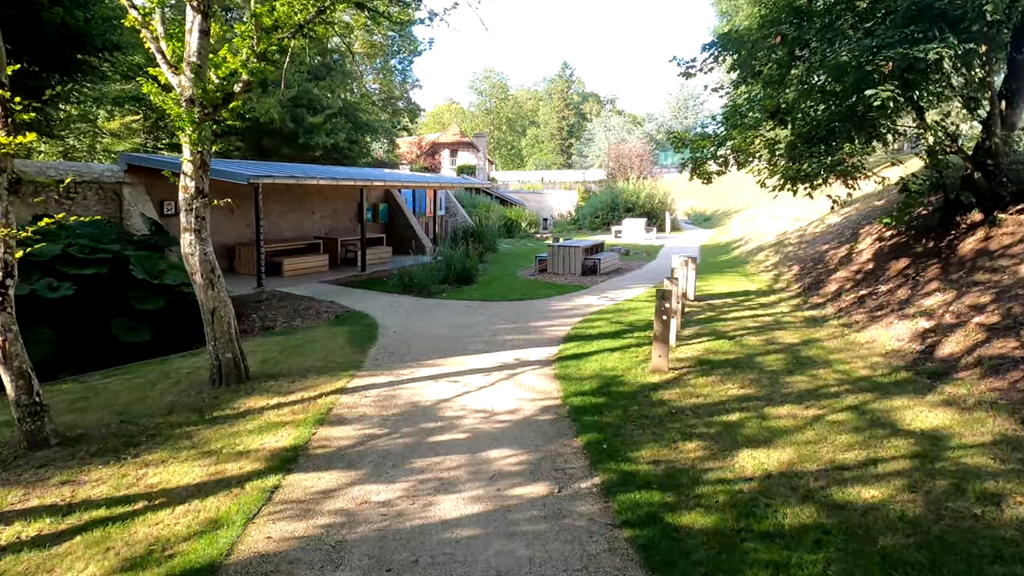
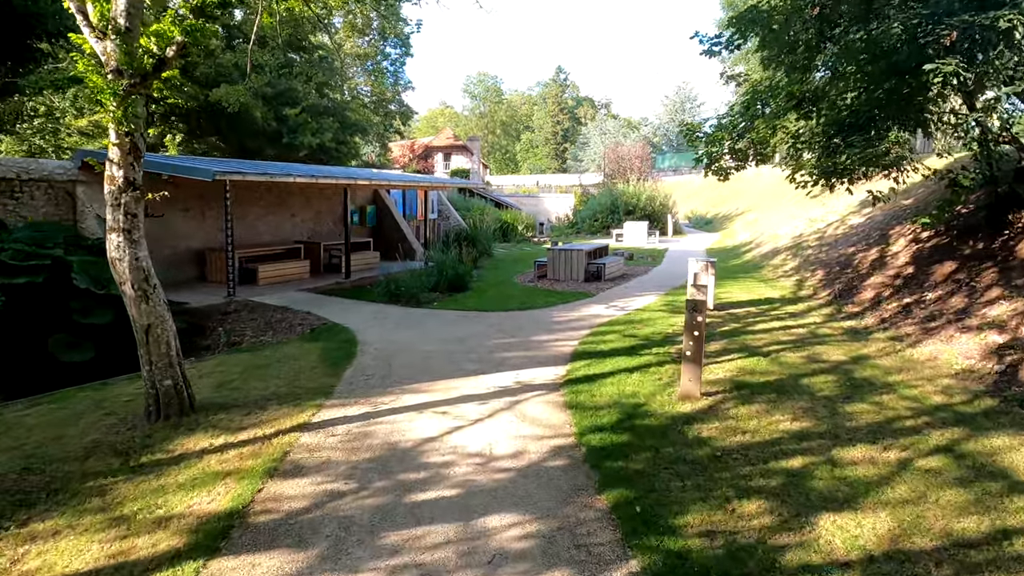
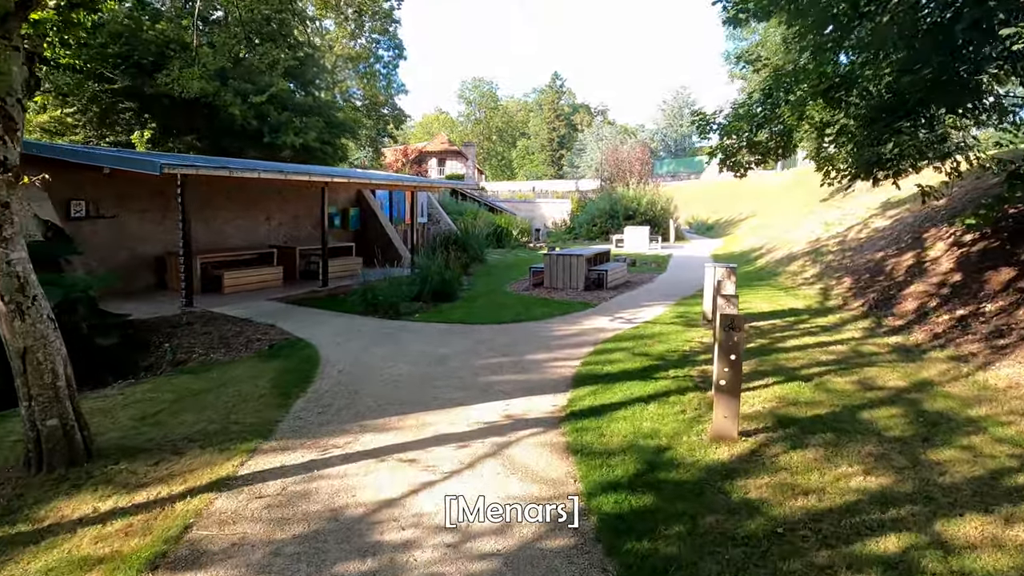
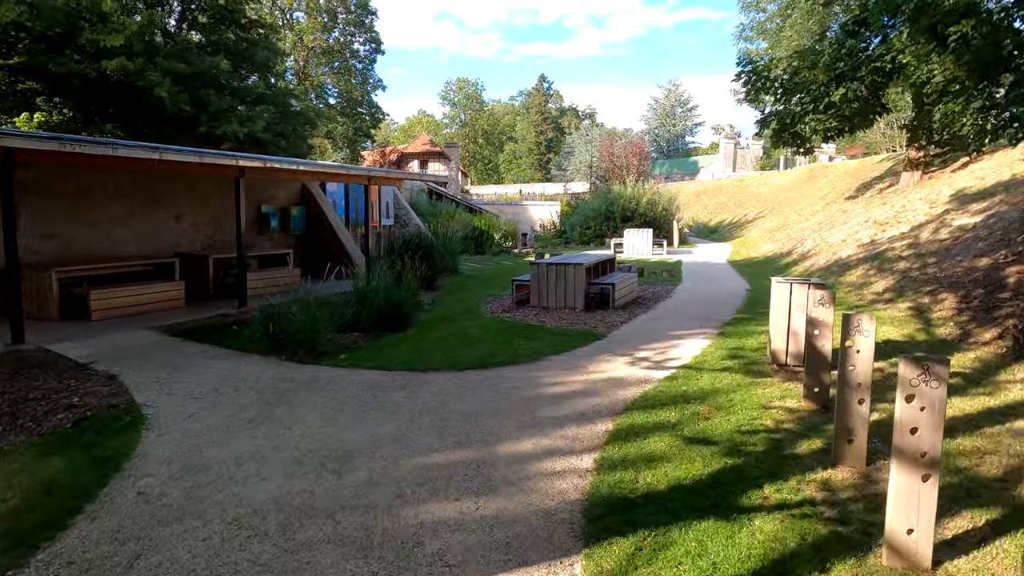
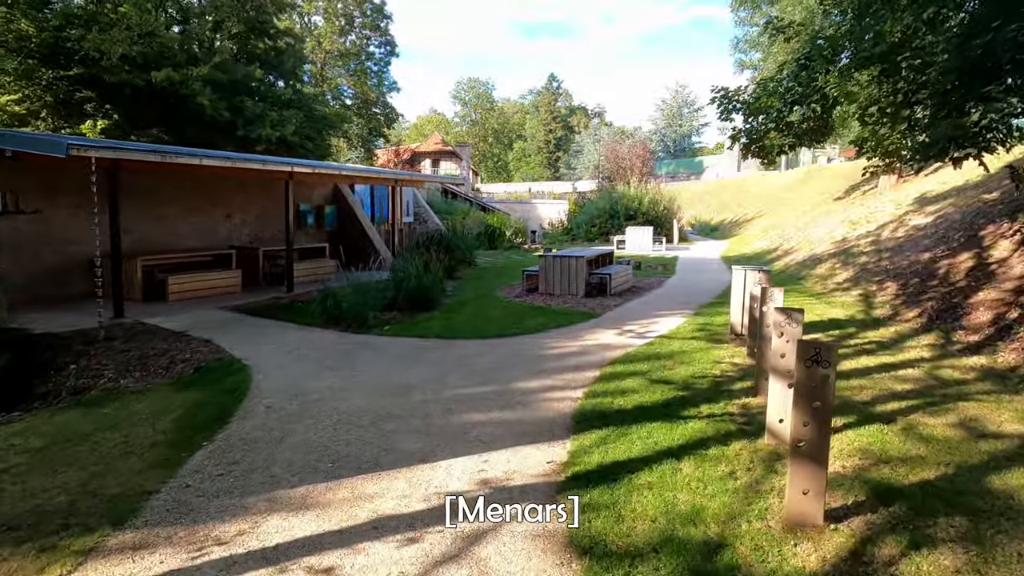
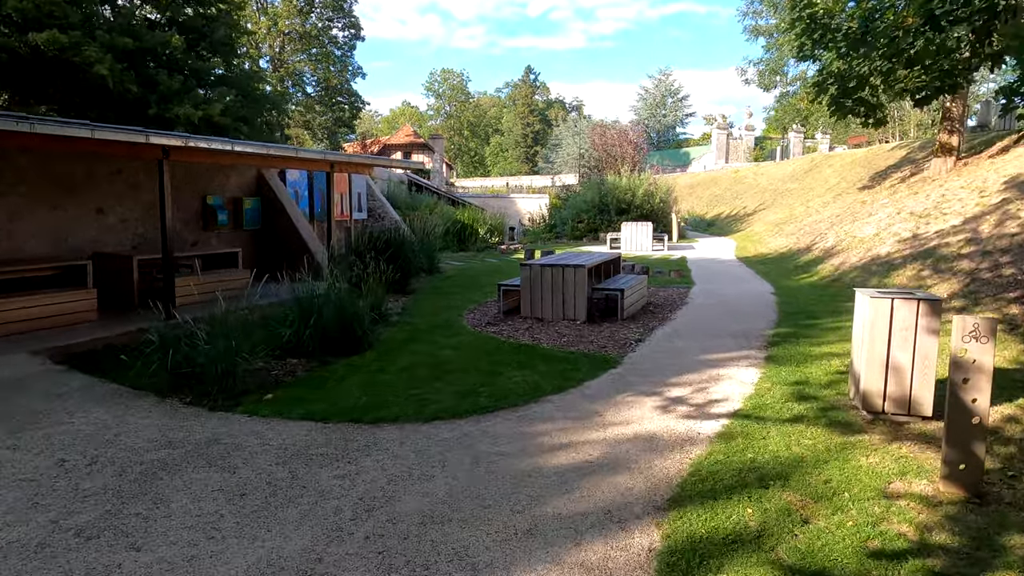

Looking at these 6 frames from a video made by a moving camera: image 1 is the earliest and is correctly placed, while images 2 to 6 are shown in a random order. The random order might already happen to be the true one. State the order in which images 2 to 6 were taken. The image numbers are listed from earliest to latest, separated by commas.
2, 3, 5, 4, 6
